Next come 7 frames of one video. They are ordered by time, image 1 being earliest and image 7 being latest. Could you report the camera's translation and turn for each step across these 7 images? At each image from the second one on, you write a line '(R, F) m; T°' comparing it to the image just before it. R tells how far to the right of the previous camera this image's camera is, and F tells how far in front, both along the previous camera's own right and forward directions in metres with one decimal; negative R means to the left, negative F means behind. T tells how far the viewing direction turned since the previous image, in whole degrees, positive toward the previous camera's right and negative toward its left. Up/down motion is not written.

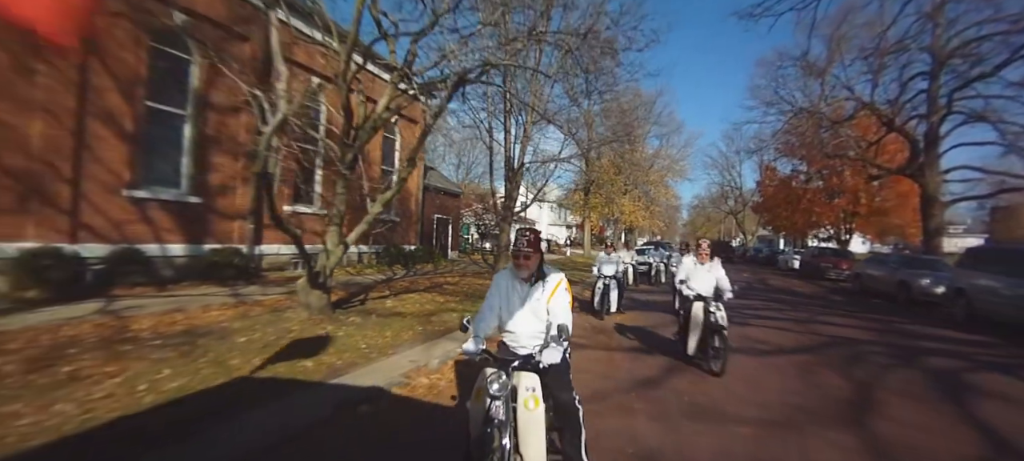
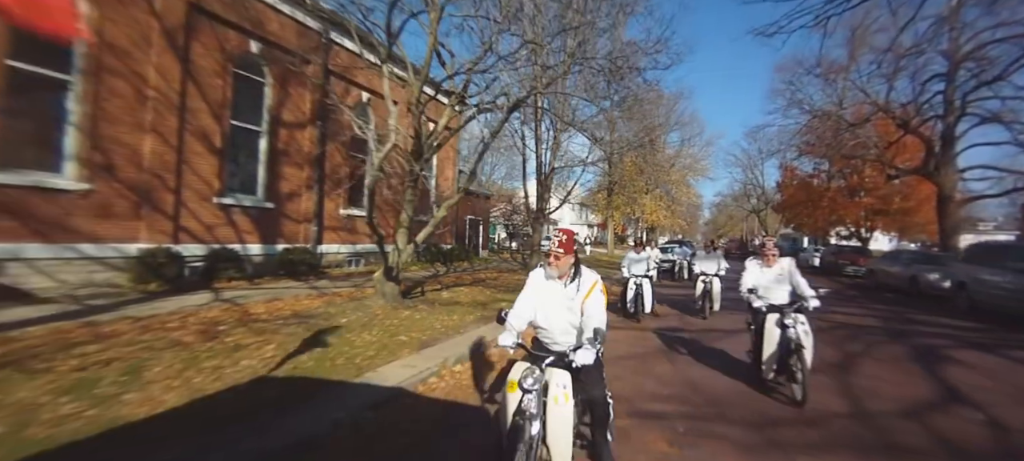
(-0.5, -1.1) m; -3°
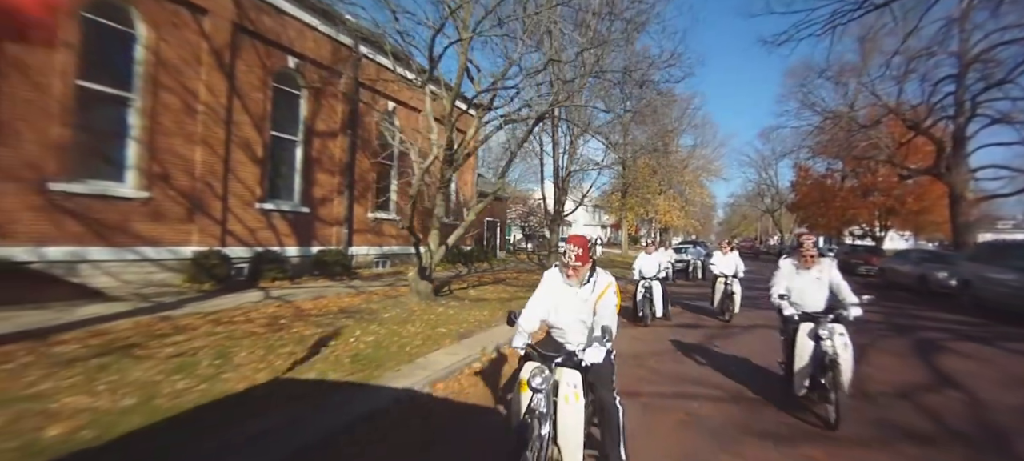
(-0.3, -0.6) m; -2°
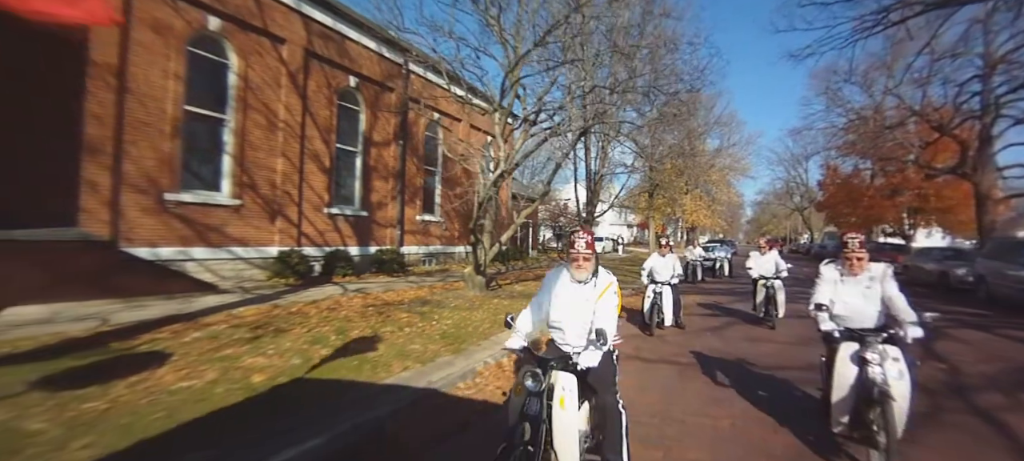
(-0.6, -1.1) m; -3°
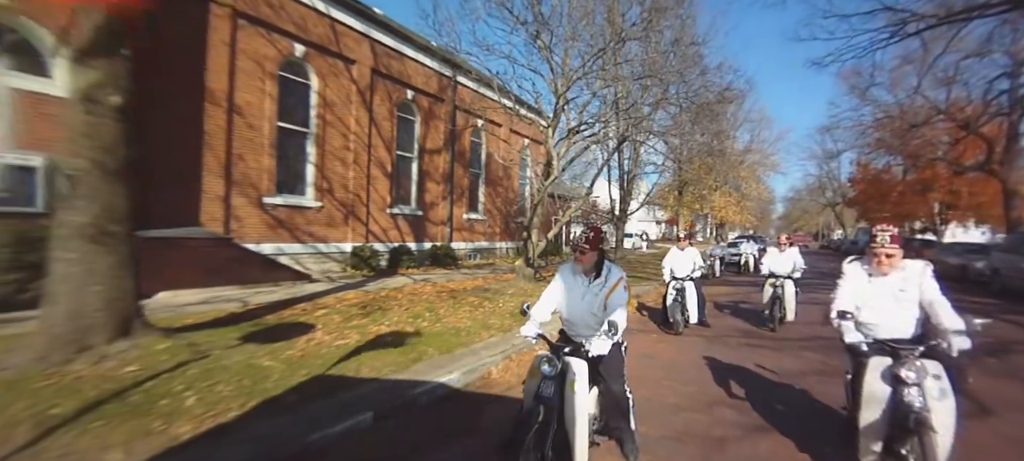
(-0.7, -1.4) m; -3°
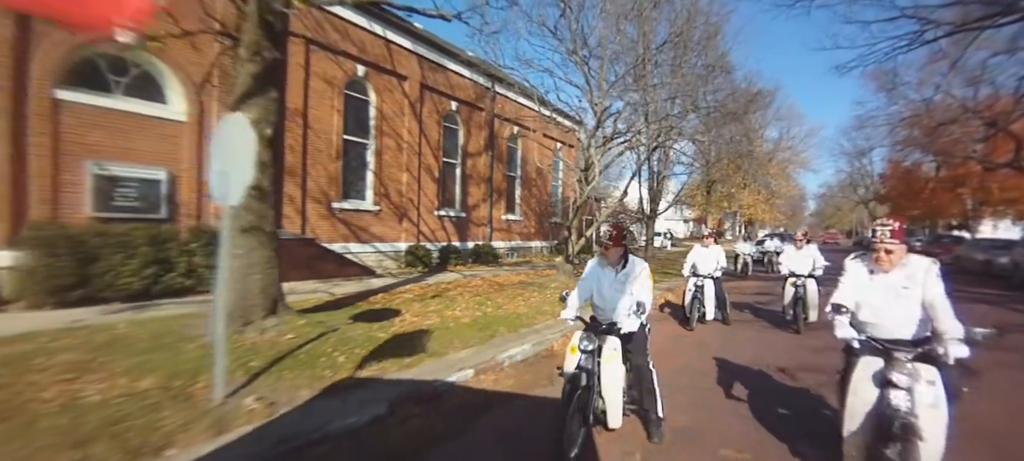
(-0.7, -1.2) m; -3°
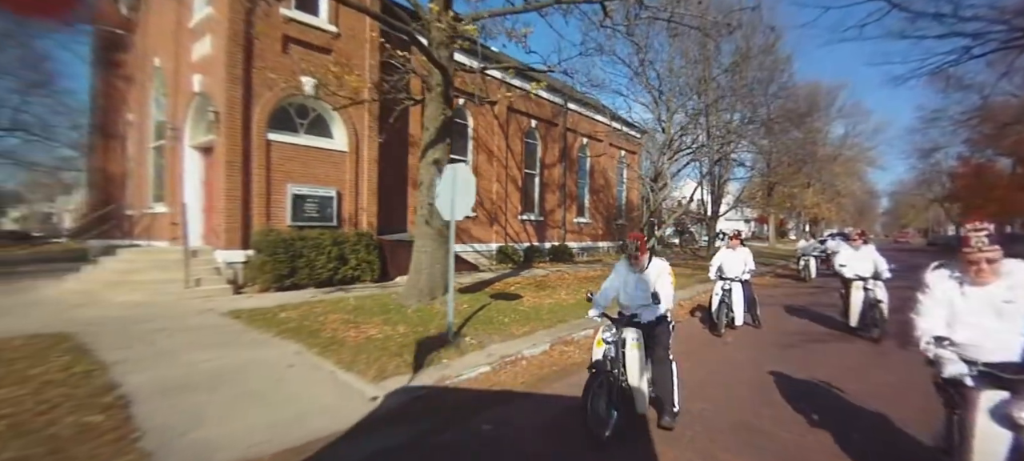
(-1.3, -2.8) m; -7°
